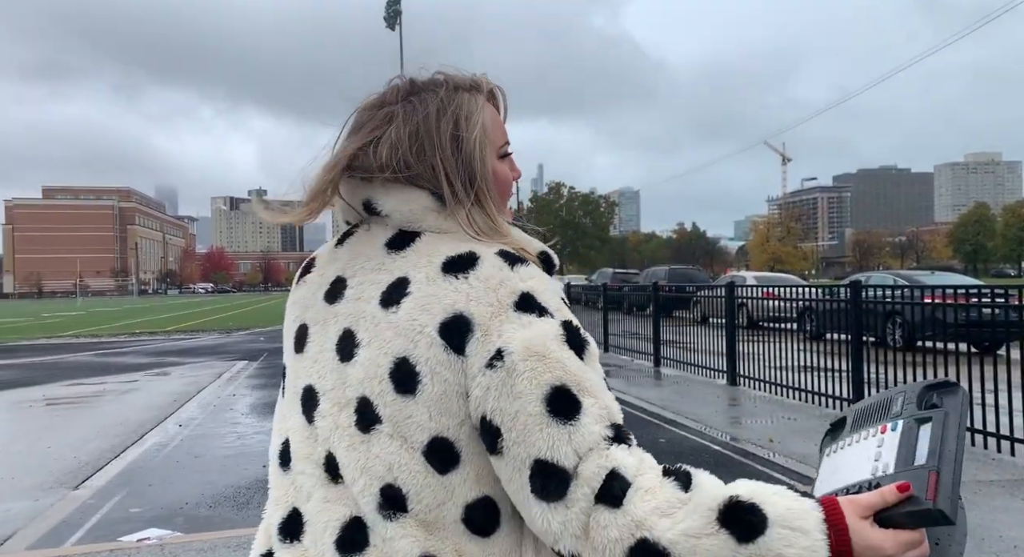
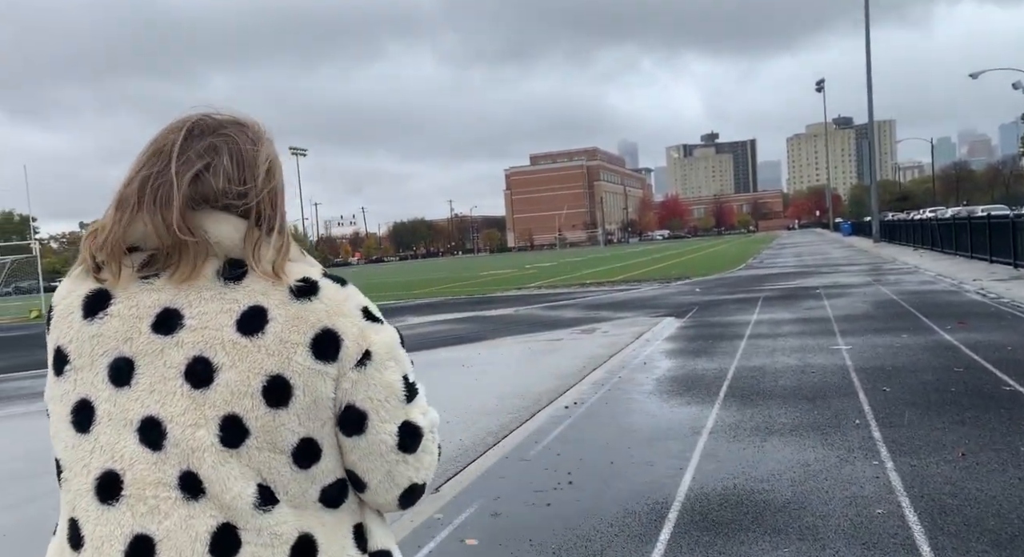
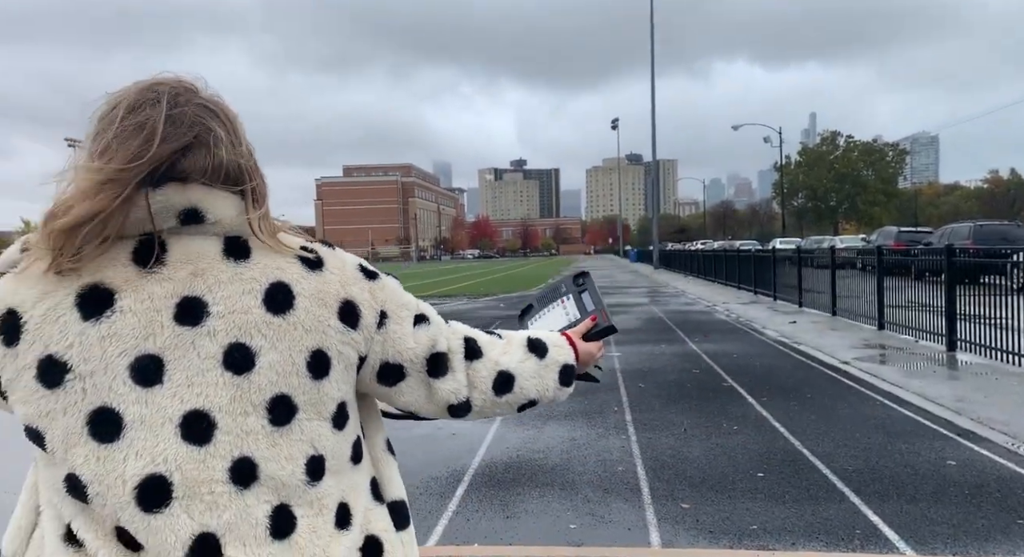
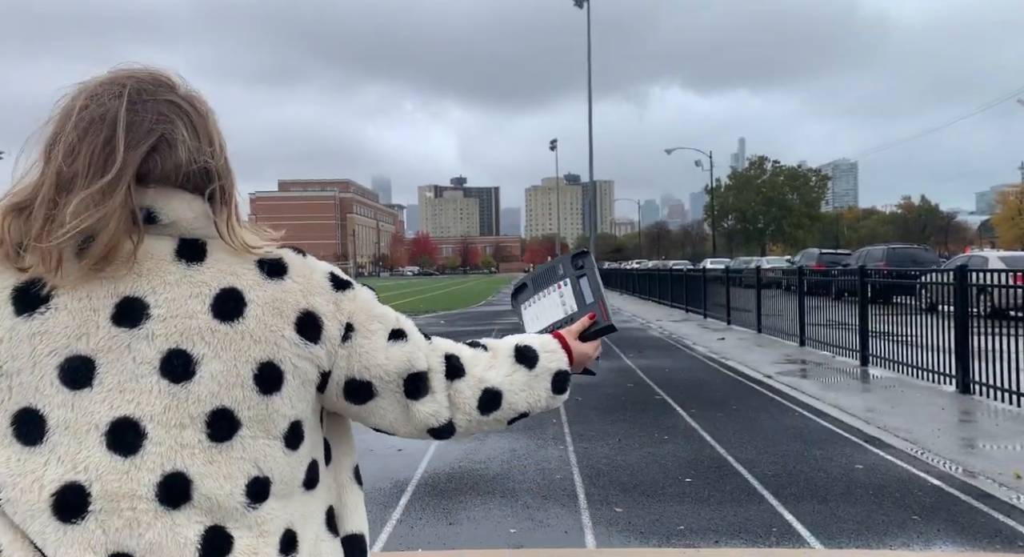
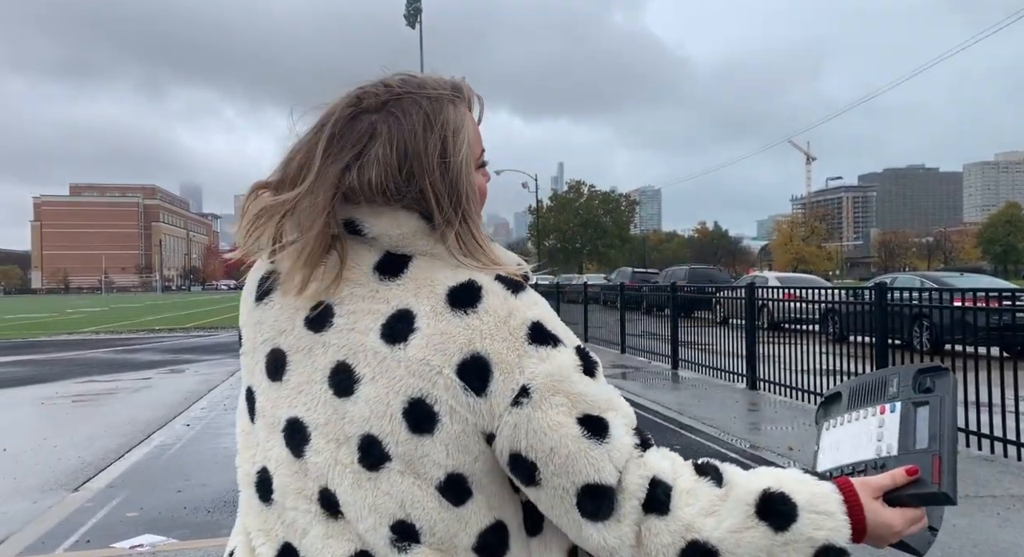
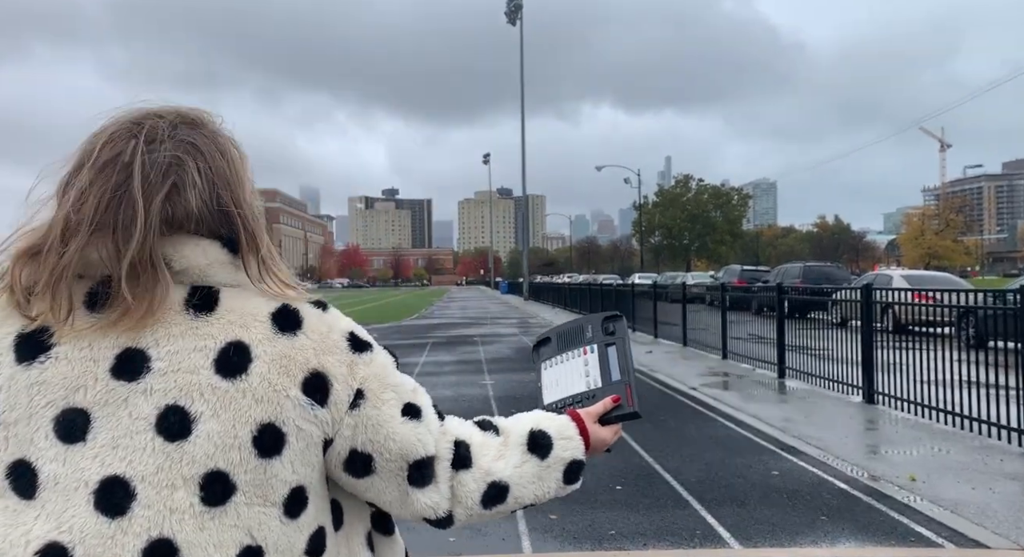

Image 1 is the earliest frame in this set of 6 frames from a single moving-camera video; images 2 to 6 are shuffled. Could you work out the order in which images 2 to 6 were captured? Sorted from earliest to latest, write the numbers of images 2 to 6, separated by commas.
5, 6, 4, 3, 2
